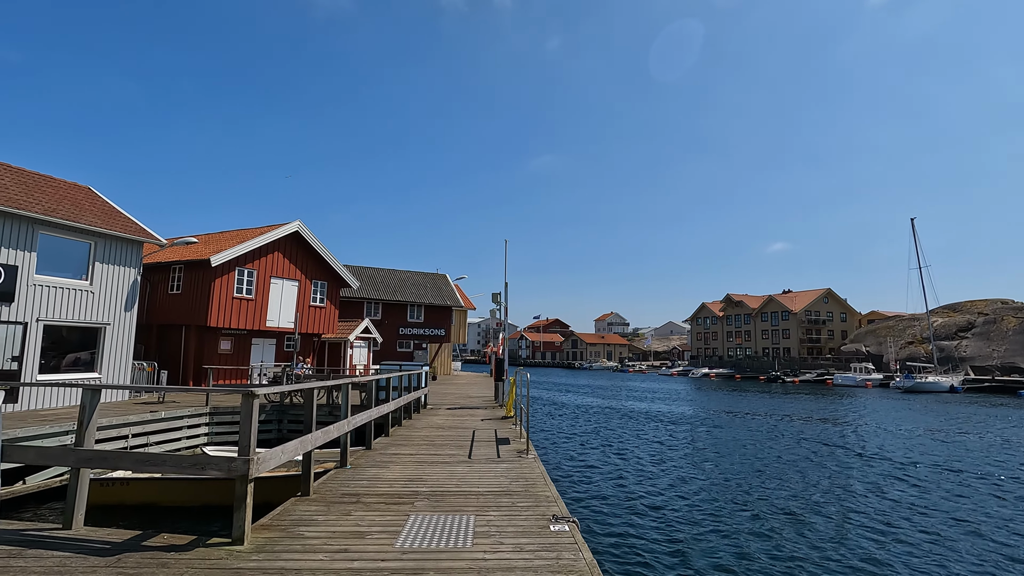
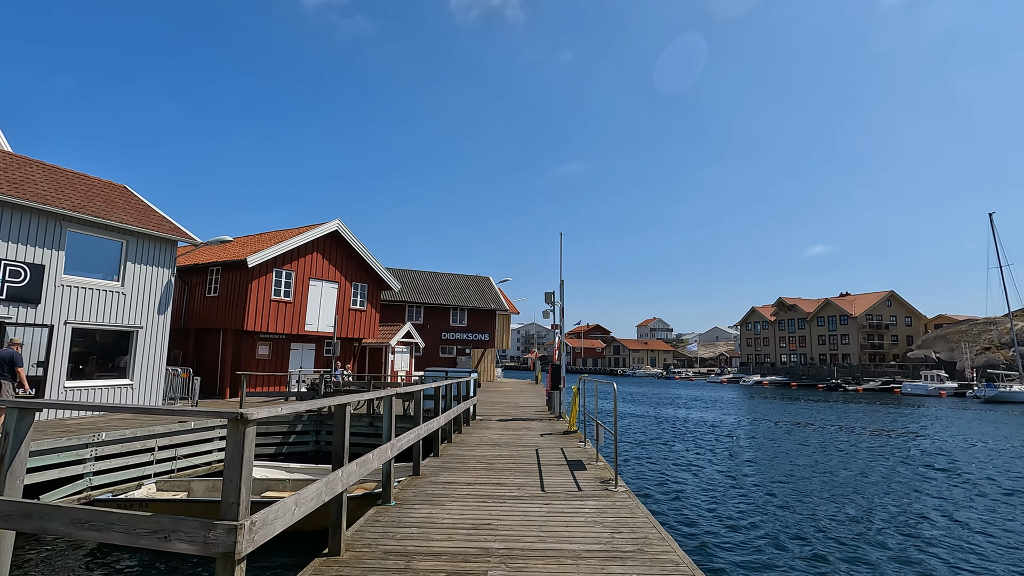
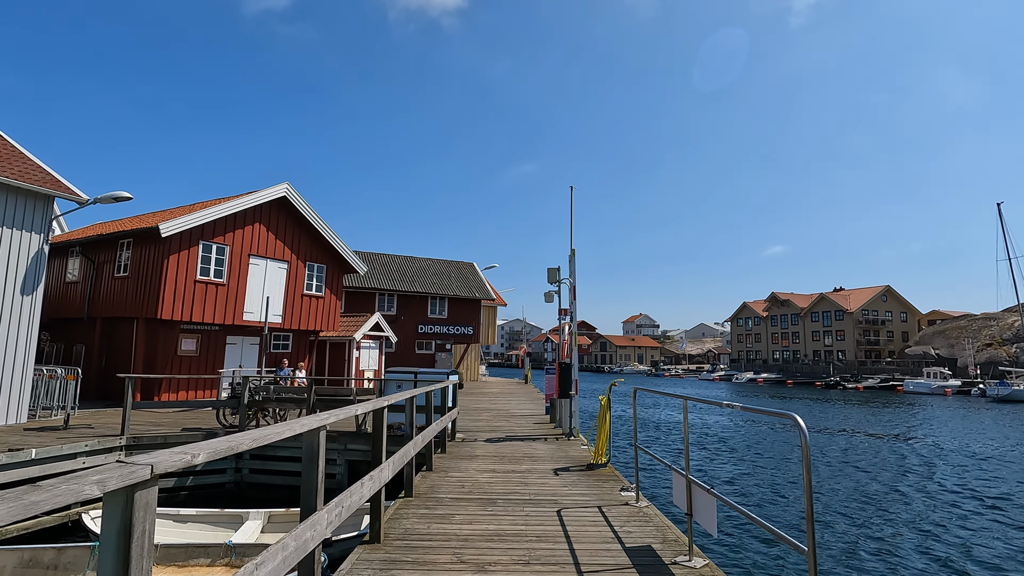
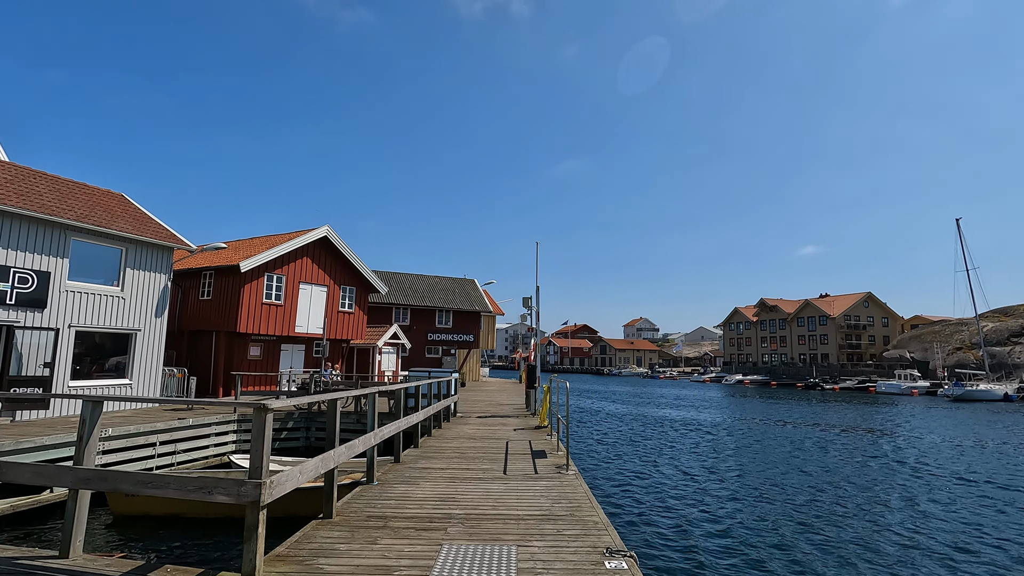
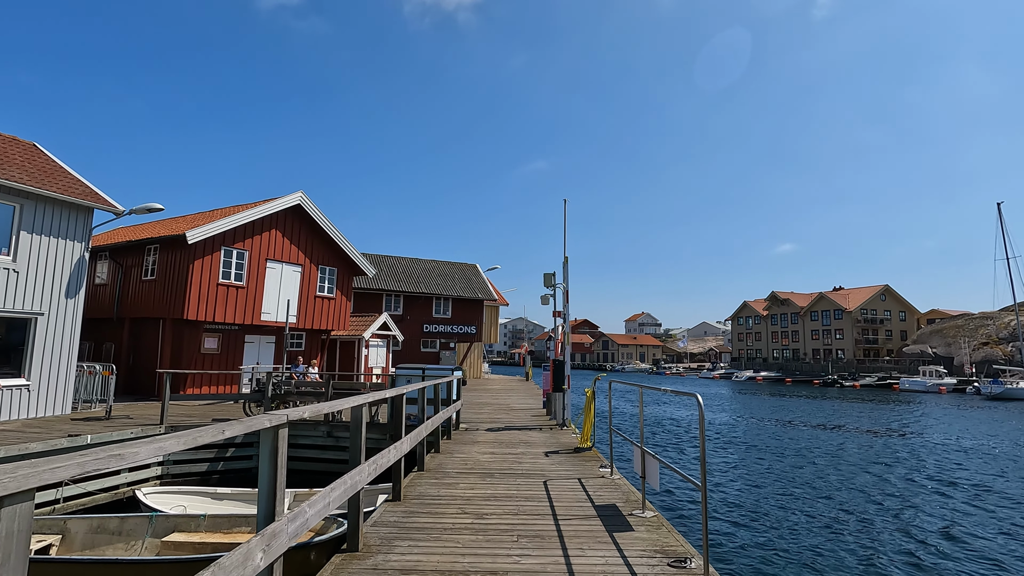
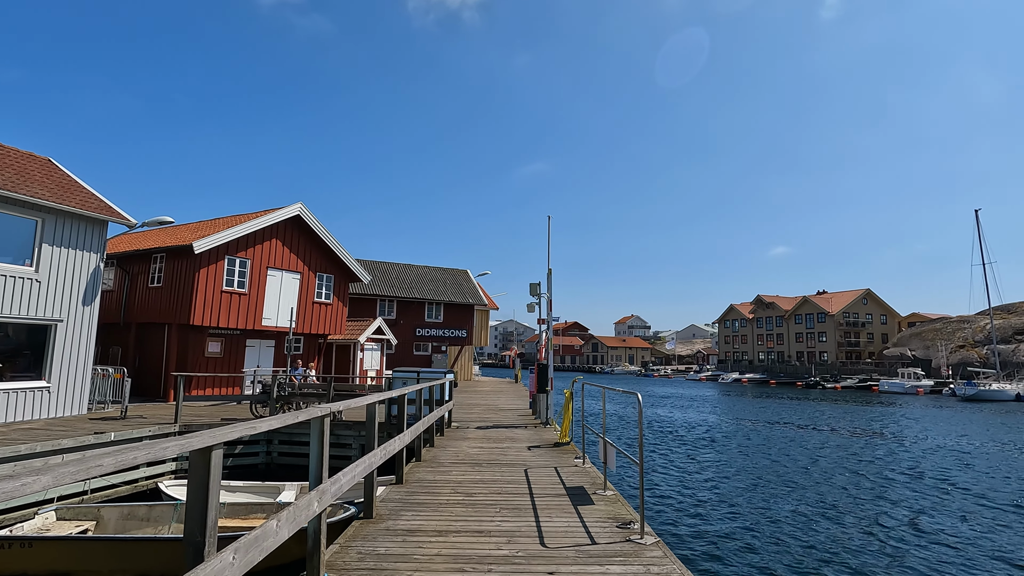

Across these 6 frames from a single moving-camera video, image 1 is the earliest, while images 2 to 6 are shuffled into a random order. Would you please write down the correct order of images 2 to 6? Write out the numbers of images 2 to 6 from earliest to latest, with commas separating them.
4, 2, 6, 5, 3
